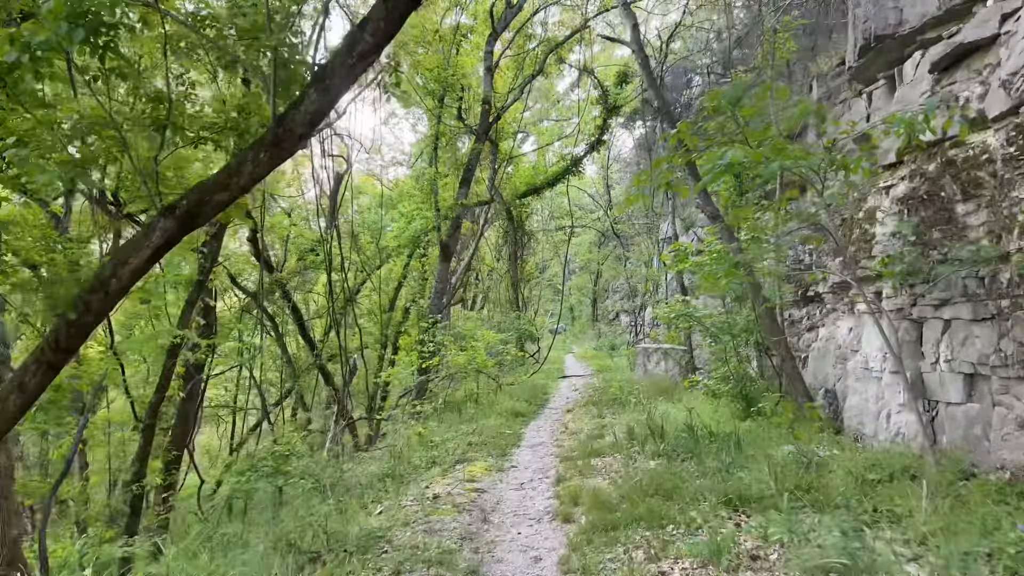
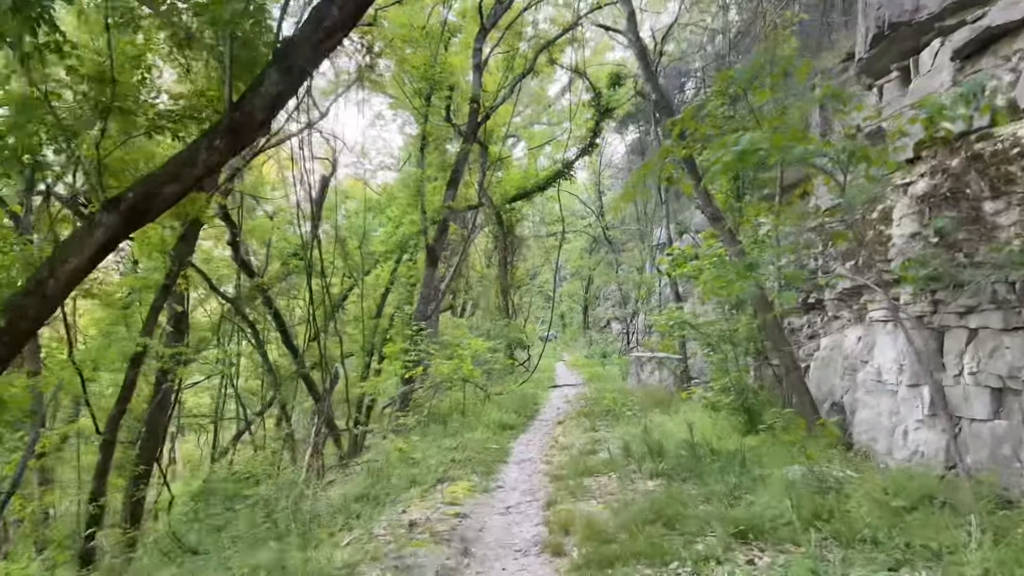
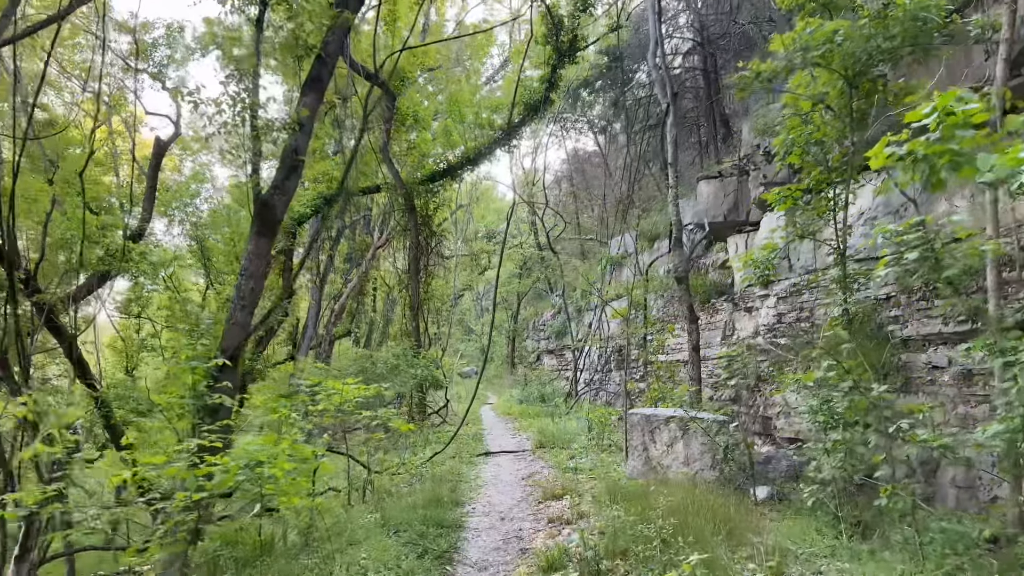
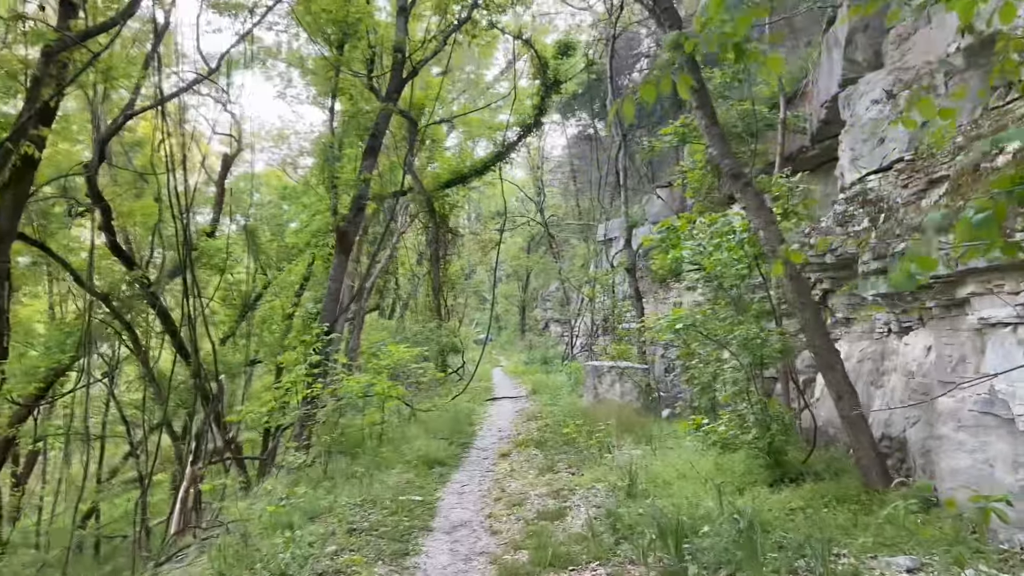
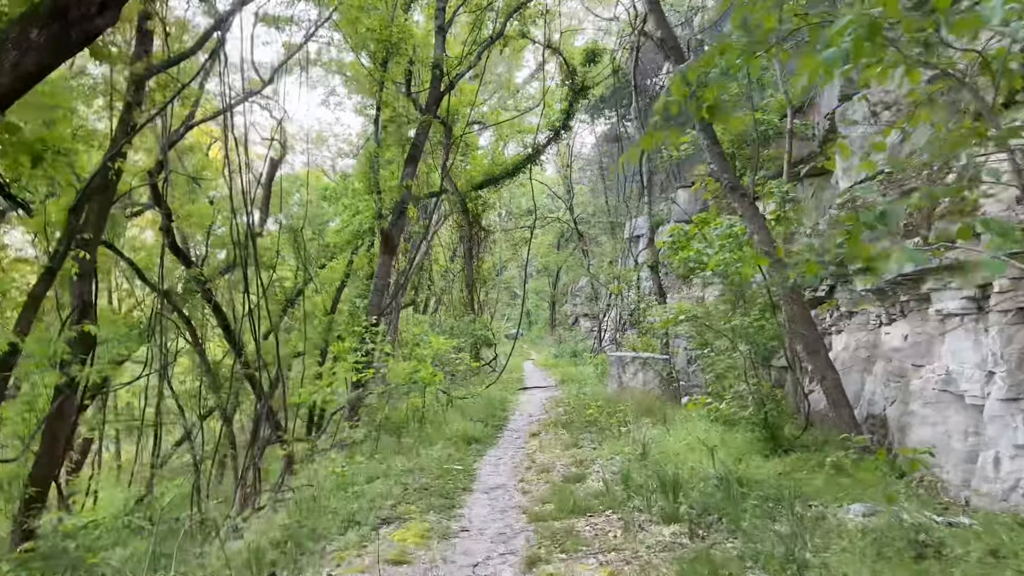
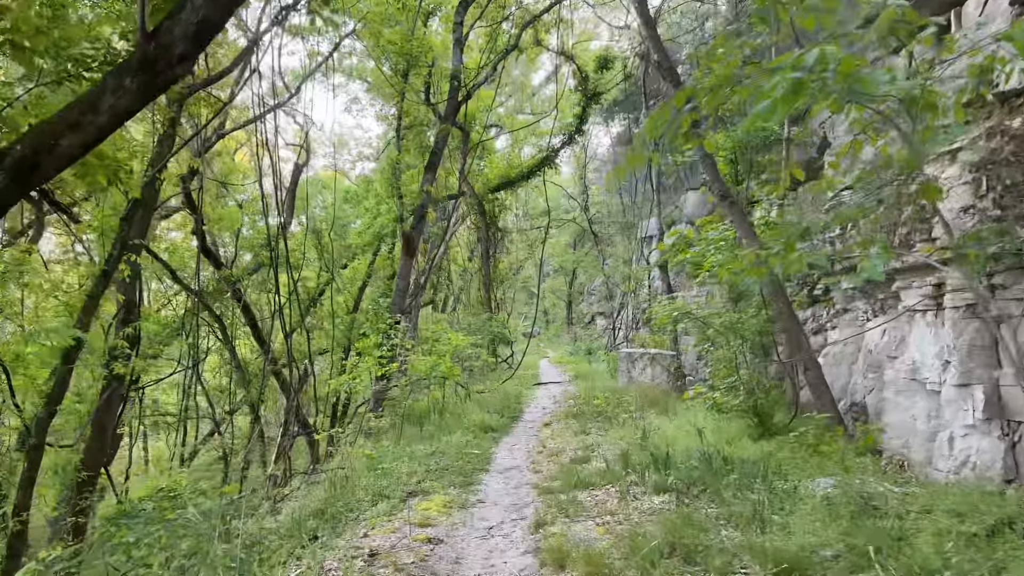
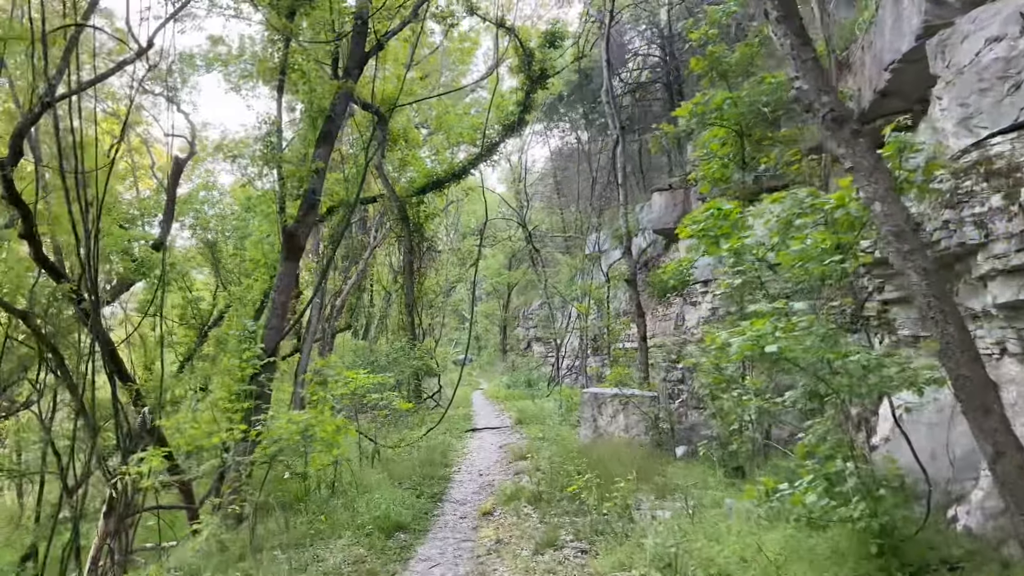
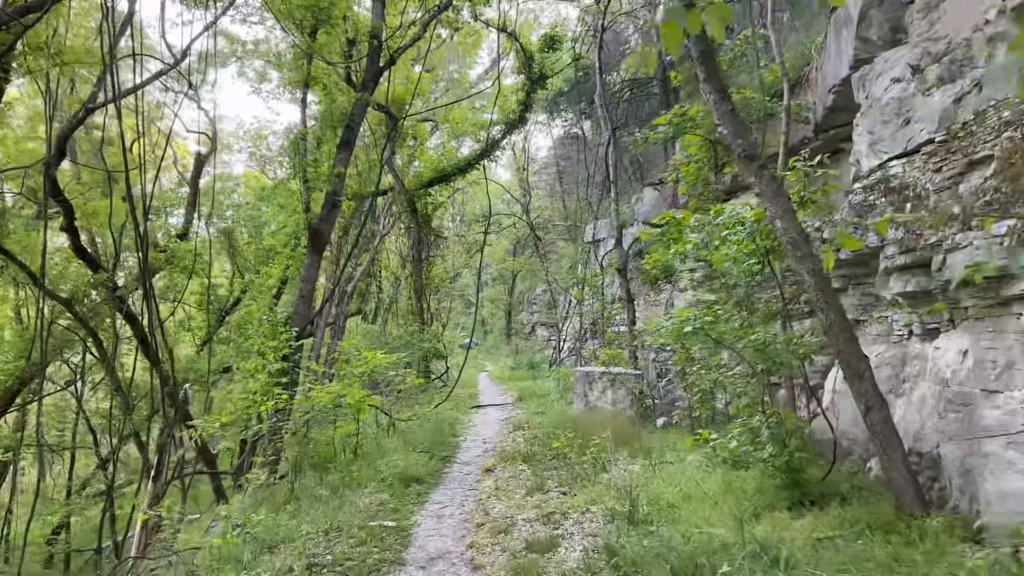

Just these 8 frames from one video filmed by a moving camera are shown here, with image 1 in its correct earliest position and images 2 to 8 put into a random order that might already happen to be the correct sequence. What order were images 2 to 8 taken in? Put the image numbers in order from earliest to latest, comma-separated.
2, 6, 5, 4, 8, 7, 3
